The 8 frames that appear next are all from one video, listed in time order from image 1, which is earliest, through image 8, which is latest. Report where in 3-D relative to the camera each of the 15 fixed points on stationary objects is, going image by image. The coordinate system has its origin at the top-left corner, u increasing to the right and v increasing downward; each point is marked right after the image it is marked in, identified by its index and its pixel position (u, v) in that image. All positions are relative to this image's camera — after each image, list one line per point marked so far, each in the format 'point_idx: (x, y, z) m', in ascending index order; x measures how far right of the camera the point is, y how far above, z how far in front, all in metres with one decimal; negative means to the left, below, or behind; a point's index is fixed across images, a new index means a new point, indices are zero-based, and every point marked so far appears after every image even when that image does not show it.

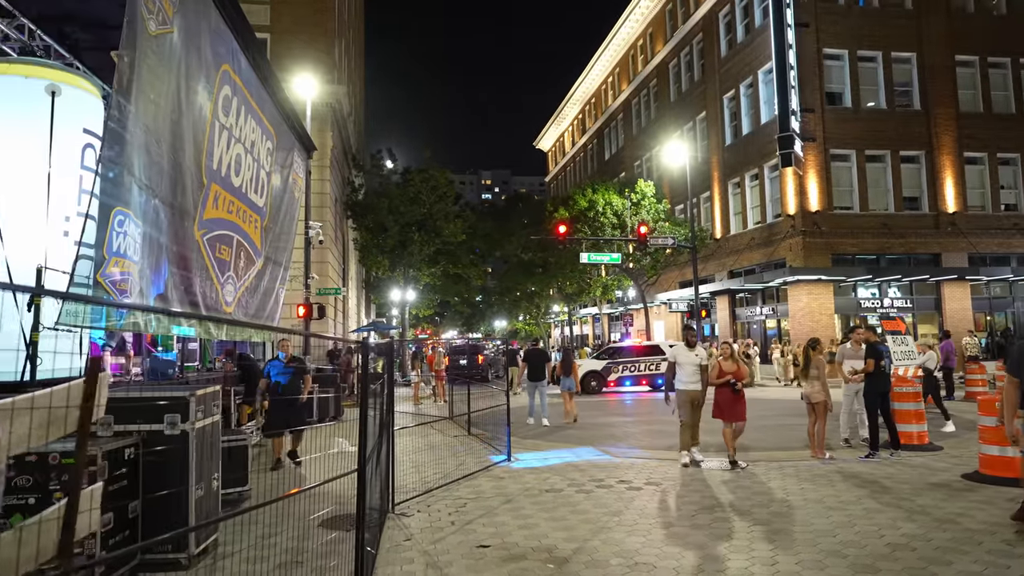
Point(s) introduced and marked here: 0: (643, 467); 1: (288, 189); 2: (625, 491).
0: (+1.7, -2.3, +8.8) m
1: (-3.8, +1.7, +11.8) m
2: (+1.2, -2.2, +7.5) m
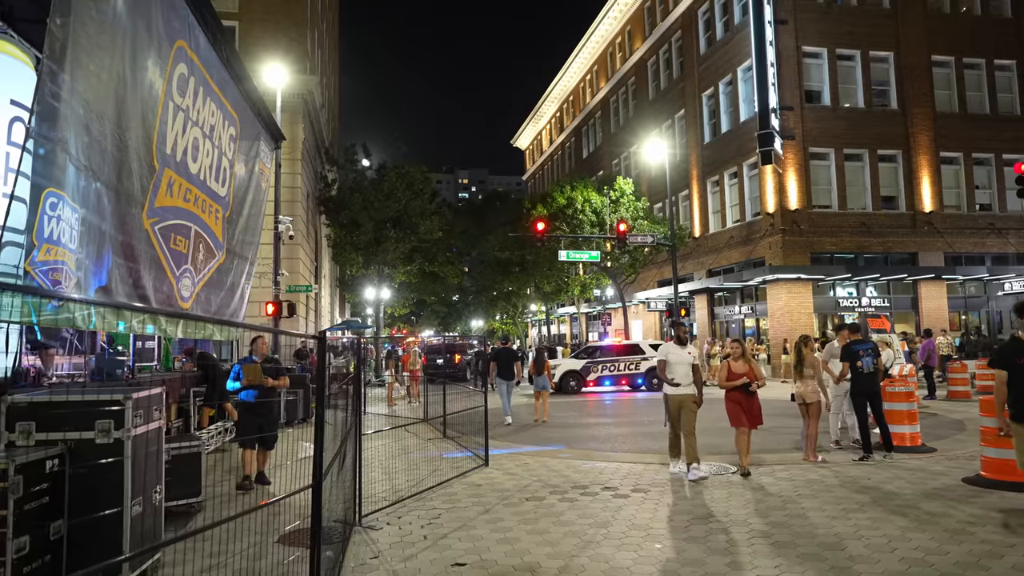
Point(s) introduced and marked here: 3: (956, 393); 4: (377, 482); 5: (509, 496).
0: (+1.4, -2.3, +8.4) m
1: (-4.2, +1.7, +11.2) m
2: (+1.0, -2.2, +7.0) m
3: (+10.9, -2.6, +16.8) m
4: (-1.6, -2.3, +8.0) m
5: (0.0, -2.2, +7.3) m
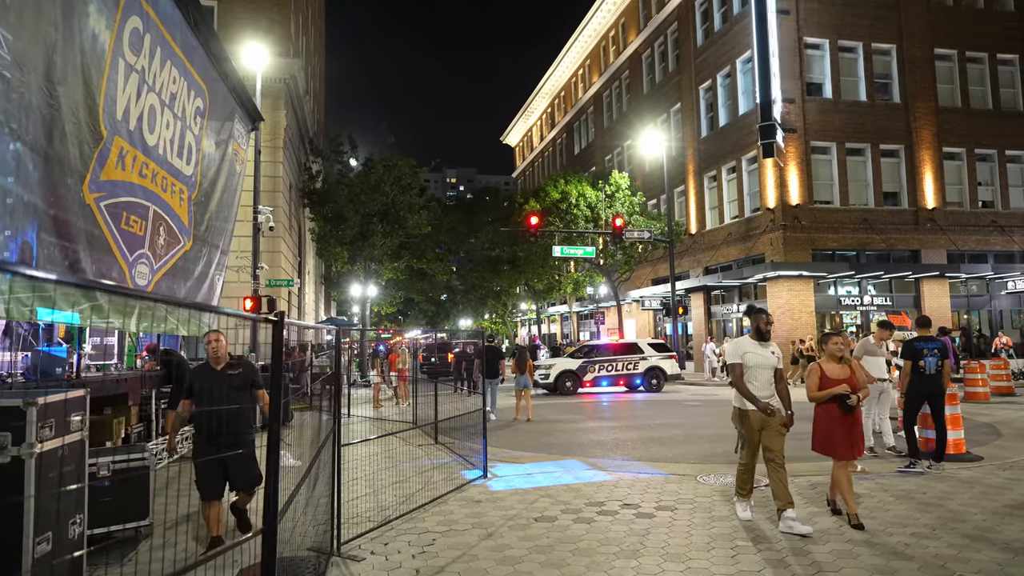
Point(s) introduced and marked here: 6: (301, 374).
0: (+1.5, -2.1, +7.4) m
1: (-4.2, +1.9, +10.0) m
2: (+1.1, -2.0, +6.0) m
3: (+10.8, -2.5, +16.0) m
4: (-1.6, -2.2, +7.0) m
5: (0.0, -2.1, +6.3) m
6: (-1.6, -0.7, +5.4) m
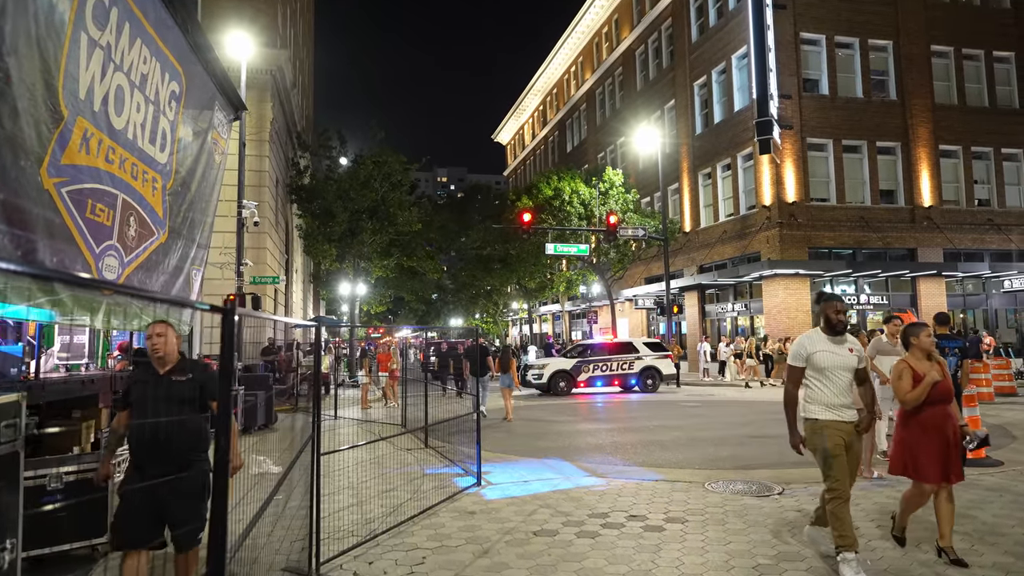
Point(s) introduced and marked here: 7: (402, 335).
0: (+1.4, -2.1, +6.9) m
1: (-4.2, +1.9, +9.5) m
2: (+1.1, -2.0, +5.5) m
3: (+10.6, -2.4, +15.6) m
4: (-1.6, -2.1, +6.4) m
5: (0.0, -2.0, +5.8) m
6: (-1.6, -0.6, +4.9) m
7: (-1.4, -0.6, +8.8) m
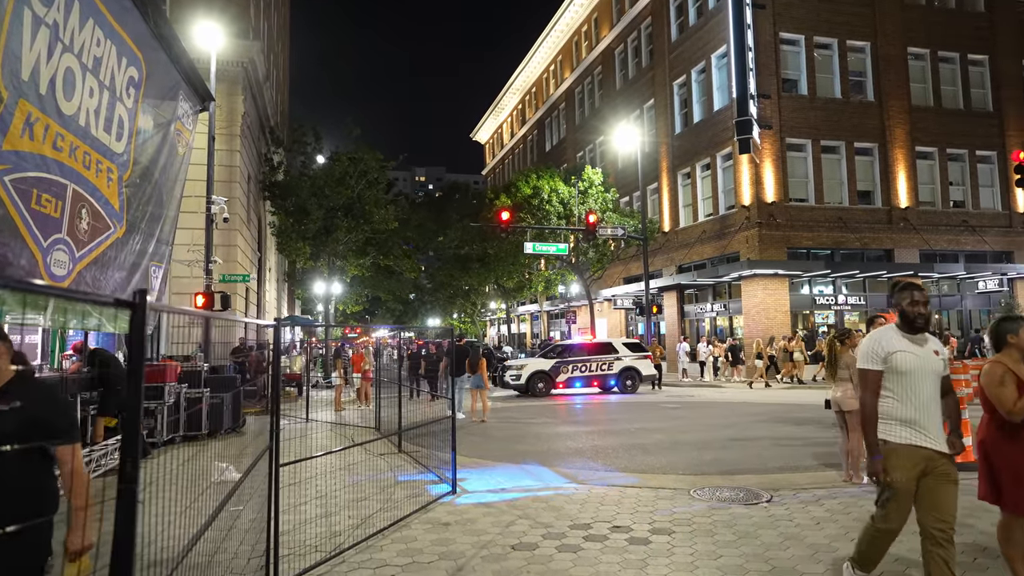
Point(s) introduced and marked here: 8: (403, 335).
0: (+1.2, -2.1, +6.5) m
1: (-4.5, +2.0, +9.0) m
2: (+0.9, -2.0, +5.1) m
3: (+10.1, -2.4, +15.5) m
4: (-1.8, -2.1, +6.0) m
5: (-0.2, -2.0, +5.4) m
6: (-1.8, -0.6, +4.5) m
7: (-1.7, -0.6, +8.4) m
8: (-1.5, -0.6, +9.2) m
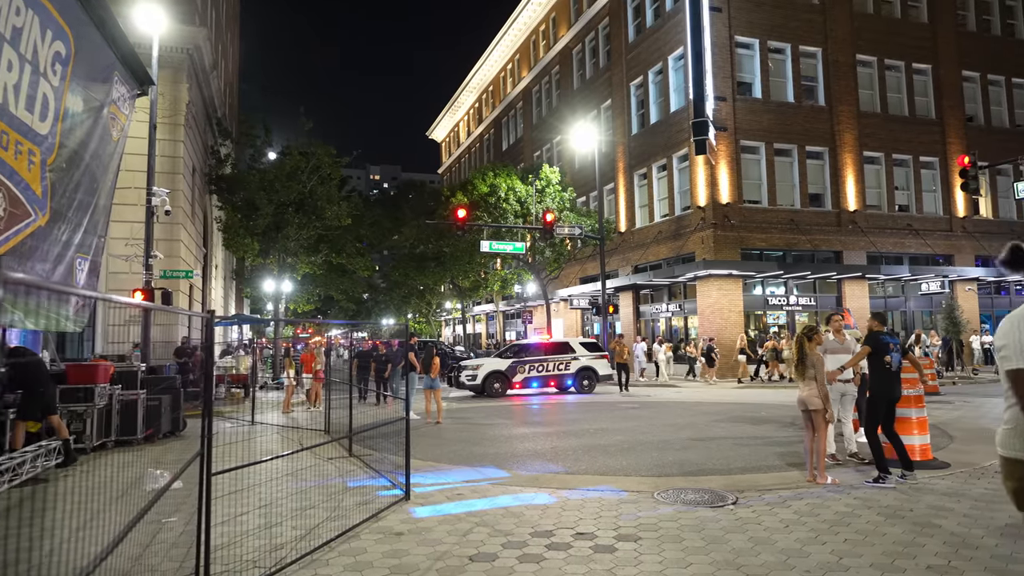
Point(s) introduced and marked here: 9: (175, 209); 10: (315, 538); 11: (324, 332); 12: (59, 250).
0: (+0.8, -2.0, +6.3) m
1: (-5.0, +2.1, +8.3) m
2: (+0.6, -1.9, +4.8) m
3: (+9.1, -2.5, +15.8) m
4: (-2.1, -2.0, +5.5) m
5: (-0.5, -2.0, +5.0) m
6: (-2.0, -0.5, +4.0) m
7: (-2.2, -0.5, +8.0) m
8: (-2.1, -0.6, +8.8) m
9: (-9.4, +2.2, +19.1) m
10: (-1.6, -2.0, +5.5) m
11: (-2.3, -0.4, +7.9) m
12: (-5.0, +0.4, +7.5) m
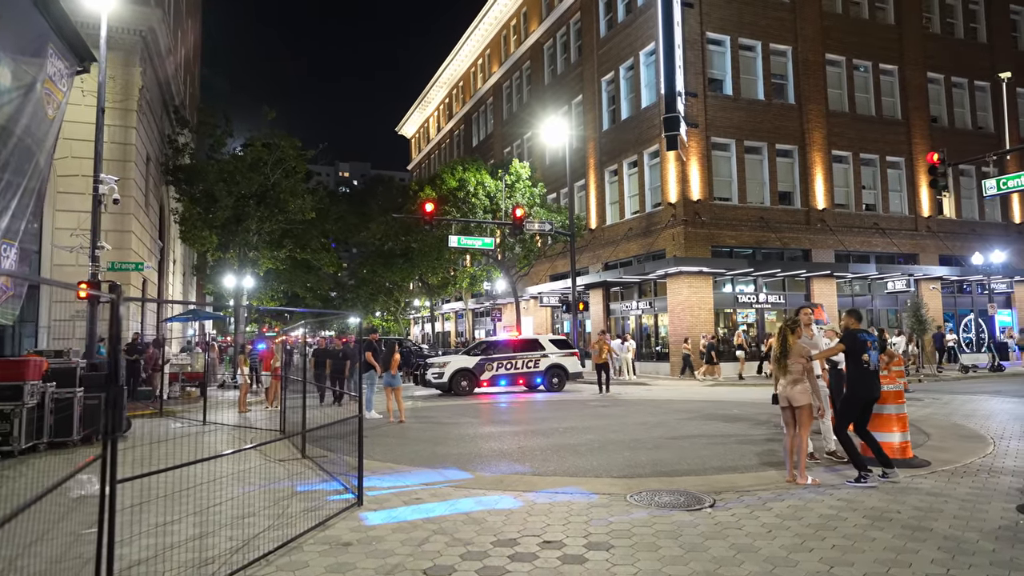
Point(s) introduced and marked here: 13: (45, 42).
0: (+0.5, -1.9, +5.8) m
1: (-5.4, +2.2, +7.6) m
2: (+0.3, -1.8, +4.4) m
3: (+8.4, -2.4, +15.7) m
4: (-2.4, -1.9, +4.9) m
5: (-0.8, -1.8, +4.5) m
6: (-2.2, -0.4, +3.4) m
7: (-2.6, -0.4, +7.4) m
8: (-2.5, -0.4, +8.2) m
9: (-10.3, +2.4, +18.2) m
10: (-1.9, -1.9, +4.9) m
11: (-2.7, -0.3, +7.3) m
12: (-5.3, +0.6, +6.8) m
13: (-5.4, +2.9, +7.8) m
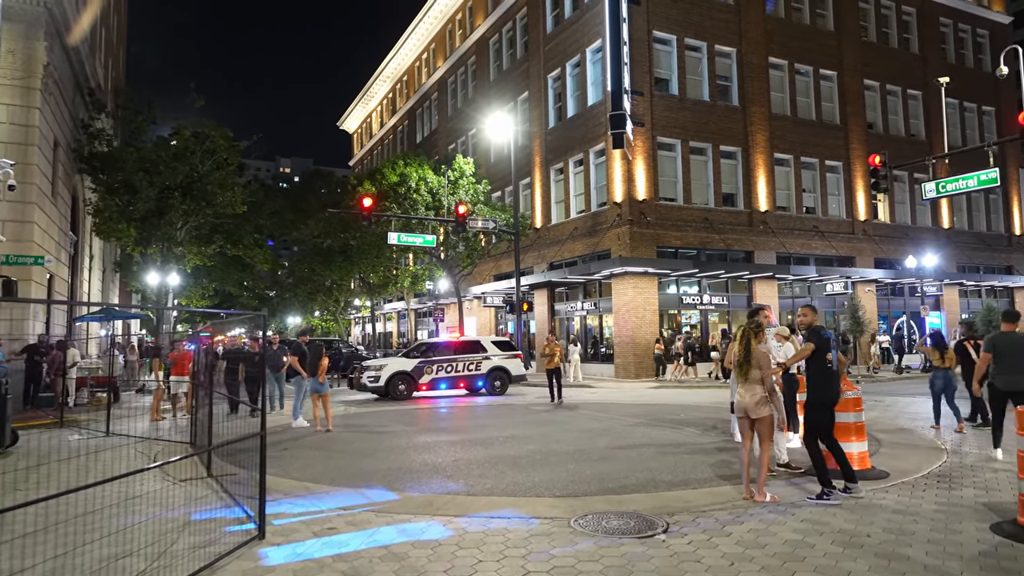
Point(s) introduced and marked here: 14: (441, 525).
0: (0.0, -1.9, +5.0) m
1: (-6.0, +2.3, +6.4) m
2: (-0.1, -1.8, +3.6) m
3: (+7.0, -2.4, +15.5) m
4: (-2.9, -1.8, +3.9) m
5: (-1.2, -1.8, +3.7) m
6: (-2.5, -0.4, +2.4) m
7: (-3.2, -0.3, +6.4) m
8: (-3.2, -0.4, +7.2) m
9: (-11.7, +2.5, +16.6) m
10: (-2.3, -1.8, +4.0) m
11: (-3.3, -0.3, +6.3) m
12: (-5.9, +0.6, +5.6) m
13: (-6.1, +3.0, +6.6) m
14: (-0.6, -1.9, +5.6) m
